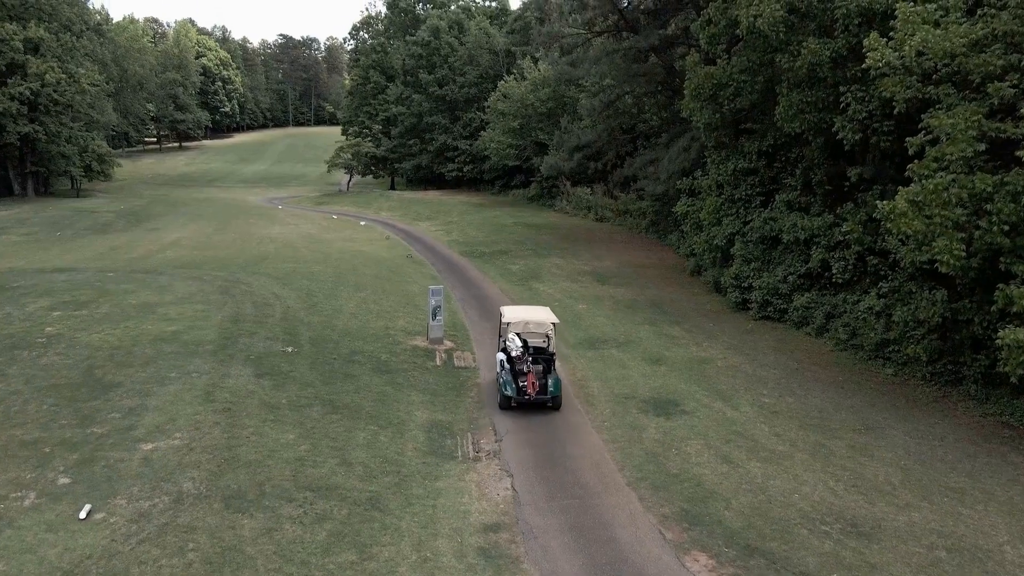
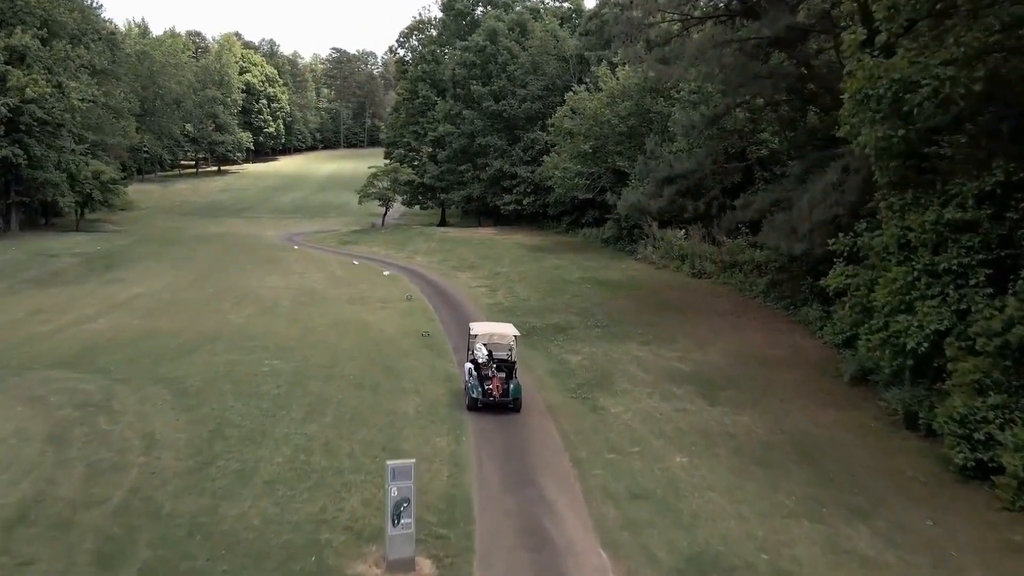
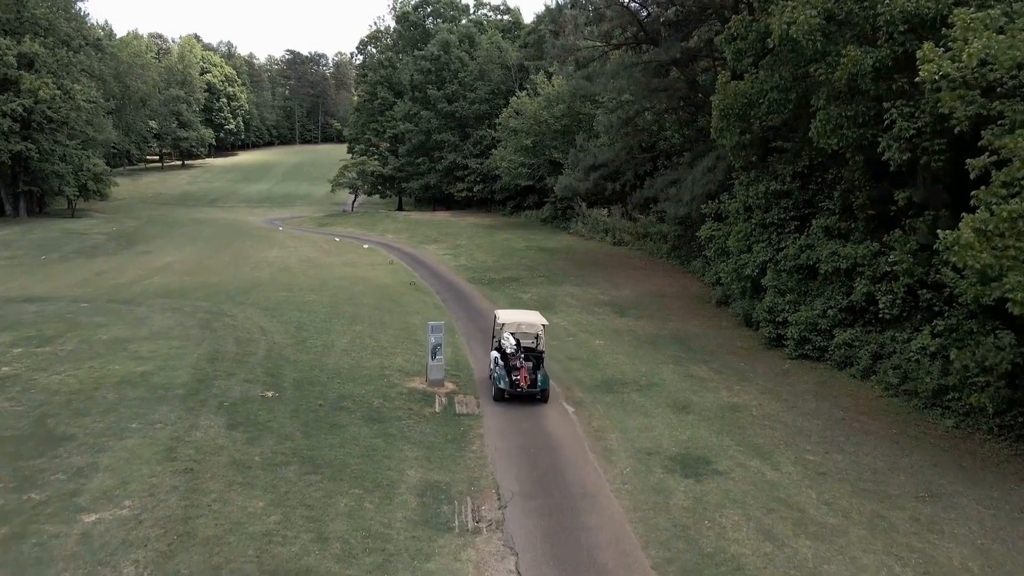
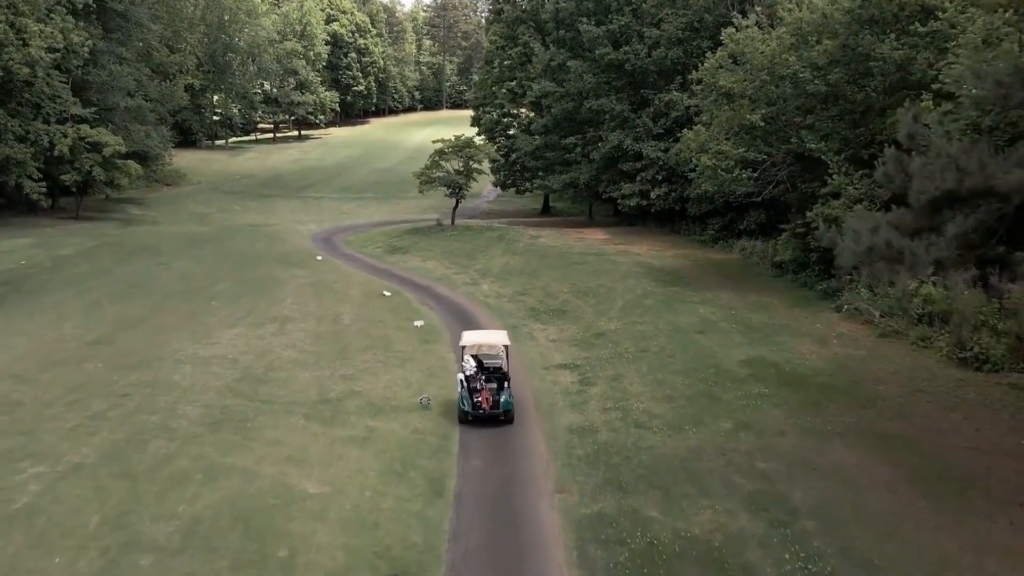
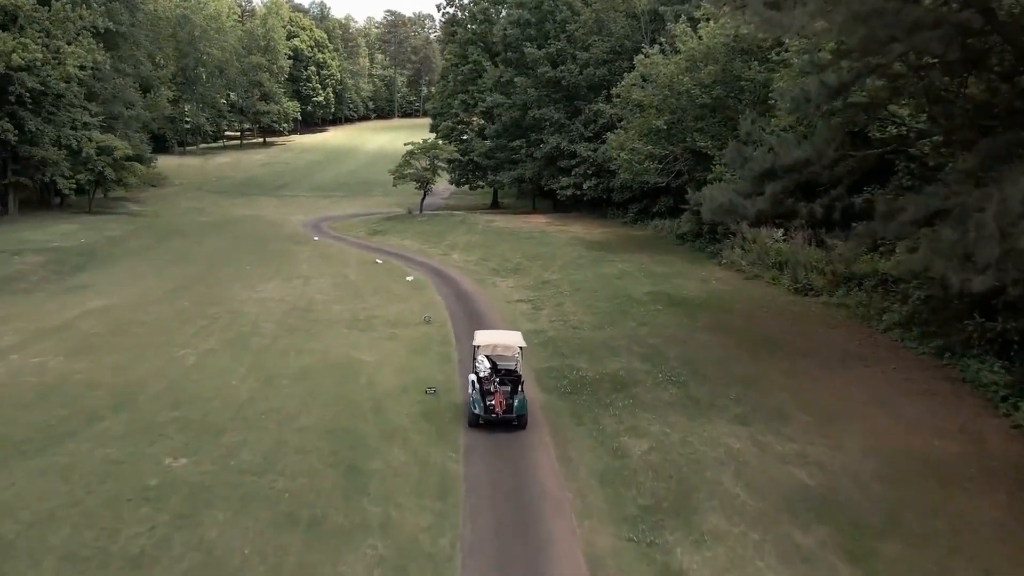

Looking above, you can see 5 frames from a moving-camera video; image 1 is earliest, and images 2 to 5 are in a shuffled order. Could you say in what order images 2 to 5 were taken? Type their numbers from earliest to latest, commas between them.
3, 2, 5, 4
